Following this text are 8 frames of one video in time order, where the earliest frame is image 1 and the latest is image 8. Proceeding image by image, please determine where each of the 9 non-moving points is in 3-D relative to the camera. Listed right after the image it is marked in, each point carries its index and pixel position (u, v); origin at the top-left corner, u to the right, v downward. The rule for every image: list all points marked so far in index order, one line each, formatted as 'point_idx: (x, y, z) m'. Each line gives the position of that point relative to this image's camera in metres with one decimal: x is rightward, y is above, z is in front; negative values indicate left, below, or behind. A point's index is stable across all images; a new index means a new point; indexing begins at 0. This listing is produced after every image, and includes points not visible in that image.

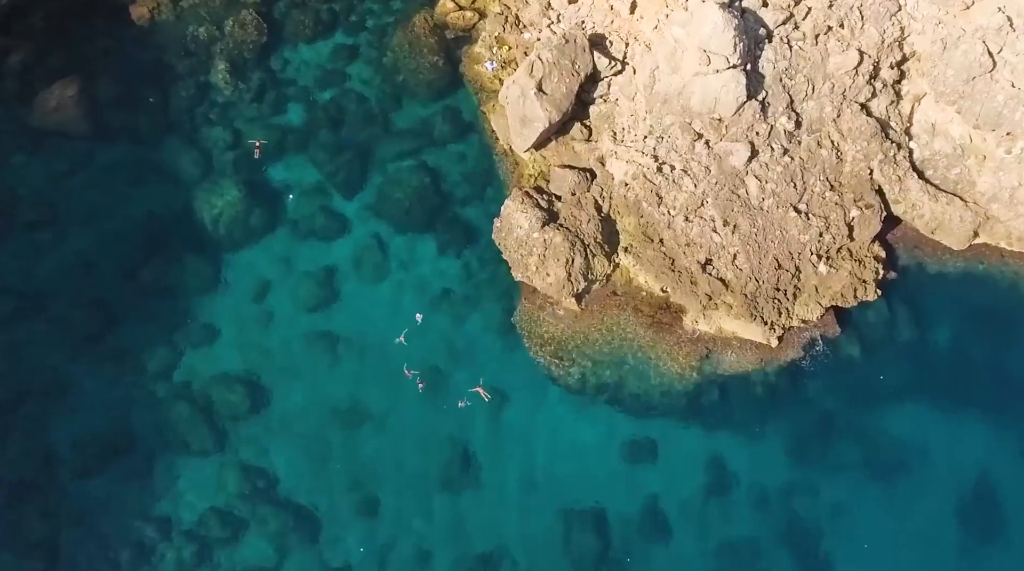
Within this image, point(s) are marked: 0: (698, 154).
0: (+3.1, +2.1, +16.0) m
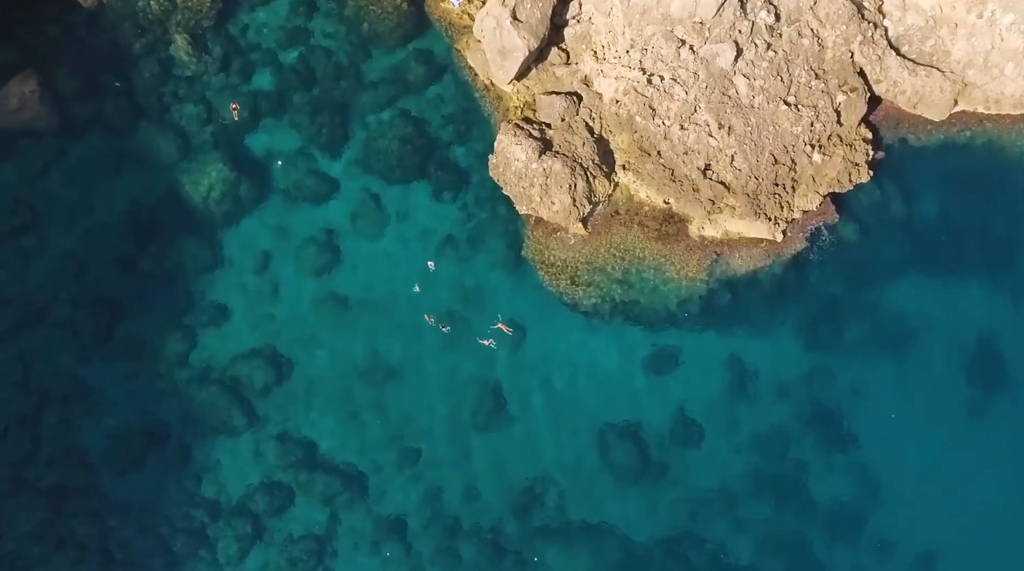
0: (+2.8, +3.6, +16.0) m
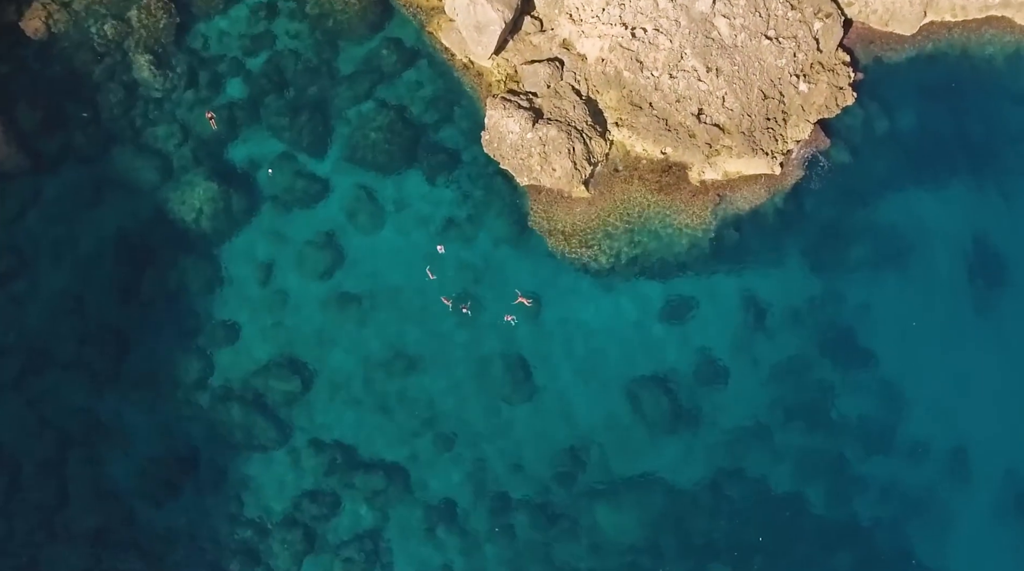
0: (+2.5, +4.5, +16.2) m
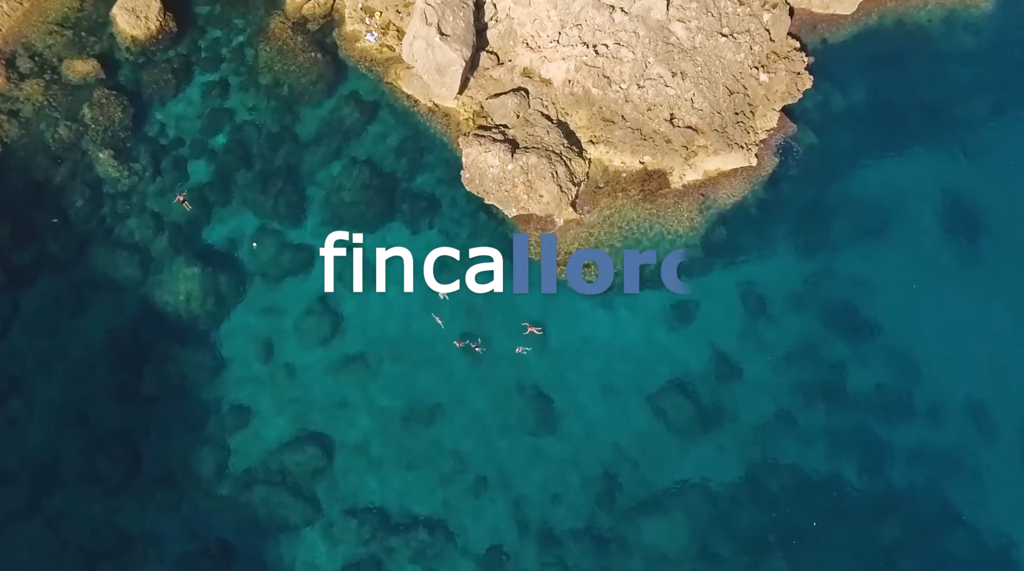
0: (+1.8, +4.3, +16.4) m
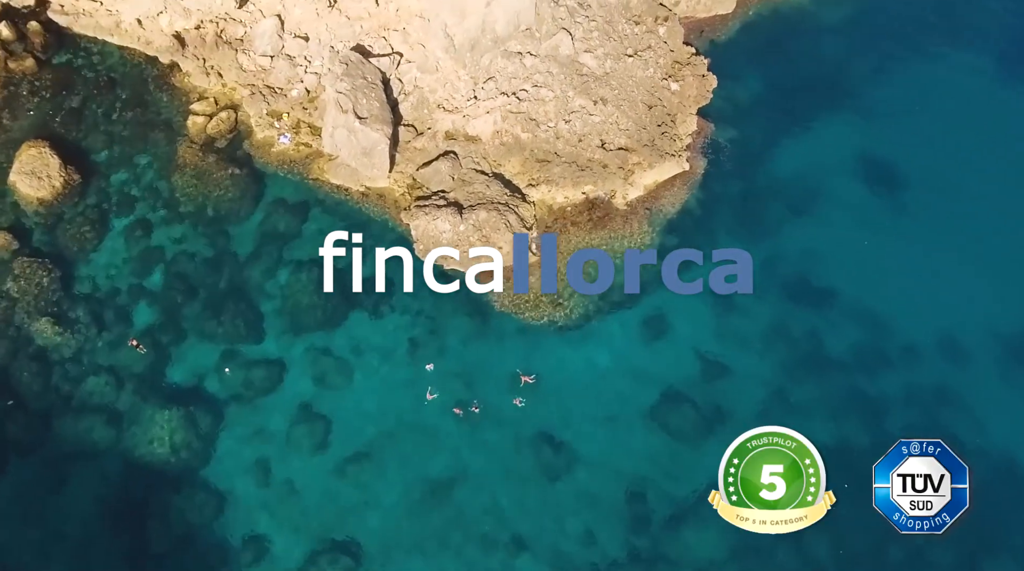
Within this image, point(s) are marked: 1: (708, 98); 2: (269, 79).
0: (+0.3, +3.7, +16.8) m
1: (+3.6, +3.4, +18.2) m
2: (-4.4, +3.7, +17.8) m
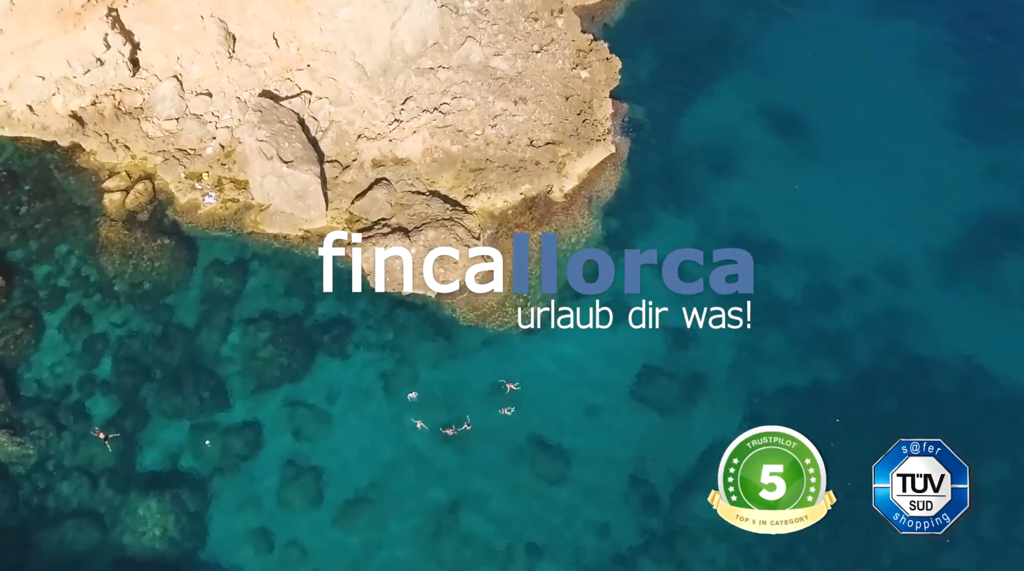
0: (-1.1, +3.5, +16.8) m
1: (+1.9, +3.9, +18.6) m
2: (-5.8, +2.5, +17.3) m
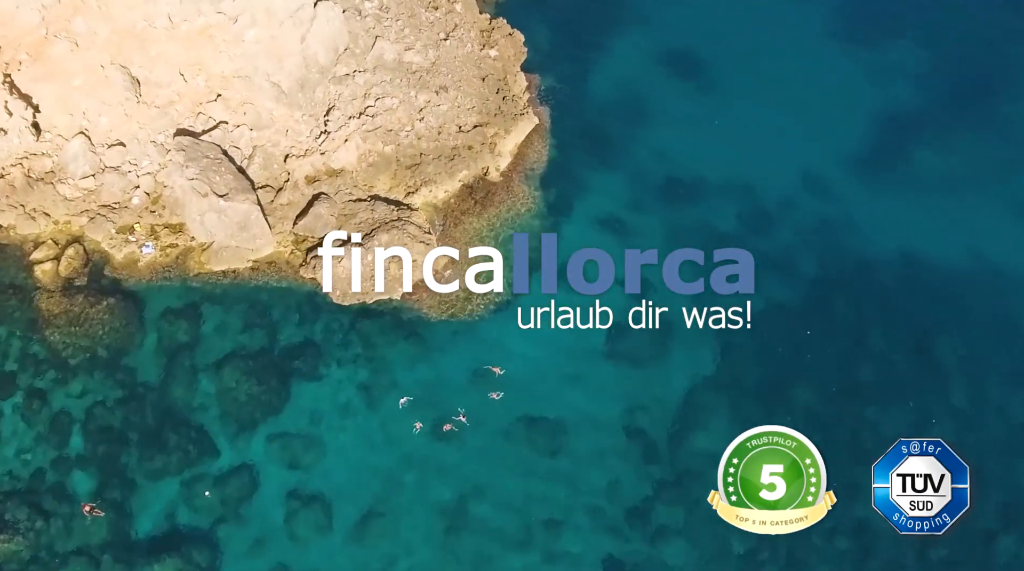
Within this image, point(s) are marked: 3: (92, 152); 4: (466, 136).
0: (-2.5, +3.4, +16.7) m
1: (+0.2, +4.4, +18.8) m
2: (-6.9, +1.5, +16.7) m
3: (-6.9, +2.2, +16.4) m
4: (-0.8, +2.5, +17.2) m
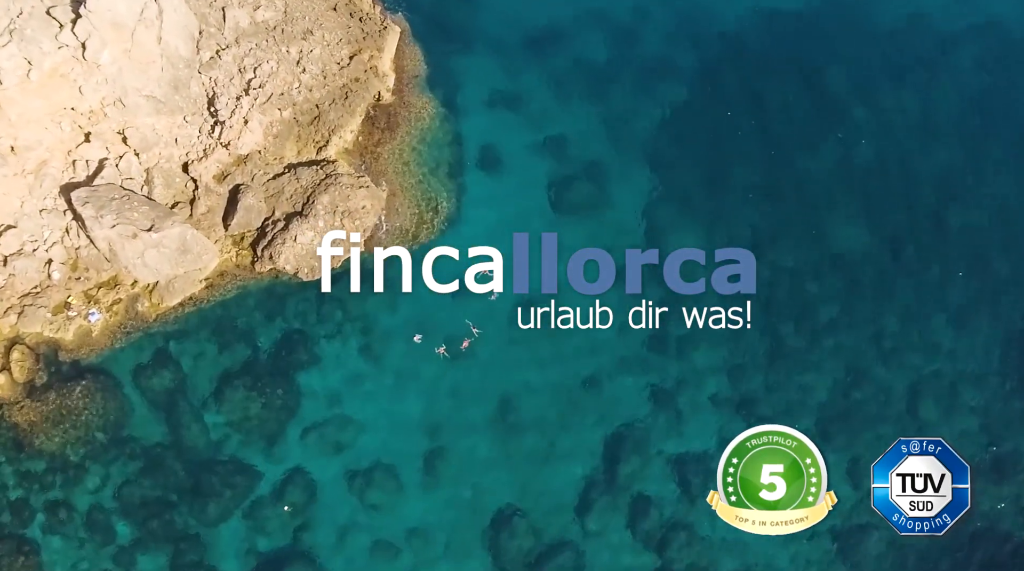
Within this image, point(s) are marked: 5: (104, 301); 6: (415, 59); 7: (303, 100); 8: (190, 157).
0: (-4.5, +3.6, +15.8) m
1: (-3.0, +5.8, +18.2) m
2: (-7.6, 0.0, +15.4) m
3: (-7.9, +0.6, +15.0) m
4: (-2.8, +3.6, +16.7) m
5: (-6.4, -0.3, +15.7) m
6: (-1.8, +4.0, +17.8) m
7: (-3.5, +3.0, +16.3) m
8: (-5.1, +2.1, +15.8) m
